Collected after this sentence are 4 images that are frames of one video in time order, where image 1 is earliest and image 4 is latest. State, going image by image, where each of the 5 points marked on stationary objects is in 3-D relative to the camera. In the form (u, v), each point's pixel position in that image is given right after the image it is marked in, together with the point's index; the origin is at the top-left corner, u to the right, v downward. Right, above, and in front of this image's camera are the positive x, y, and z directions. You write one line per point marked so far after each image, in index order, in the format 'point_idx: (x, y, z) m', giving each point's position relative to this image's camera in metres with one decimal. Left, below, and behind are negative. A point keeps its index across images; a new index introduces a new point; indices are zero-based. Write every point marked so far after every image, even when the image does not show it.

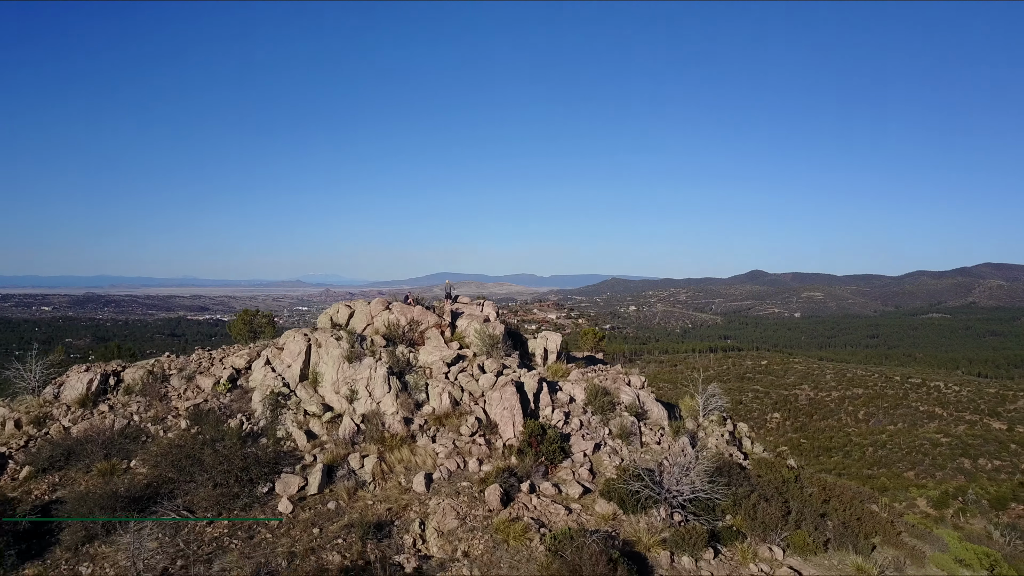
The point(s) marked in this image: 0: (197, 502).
0: (-4.9, -3.3, +7.6) m
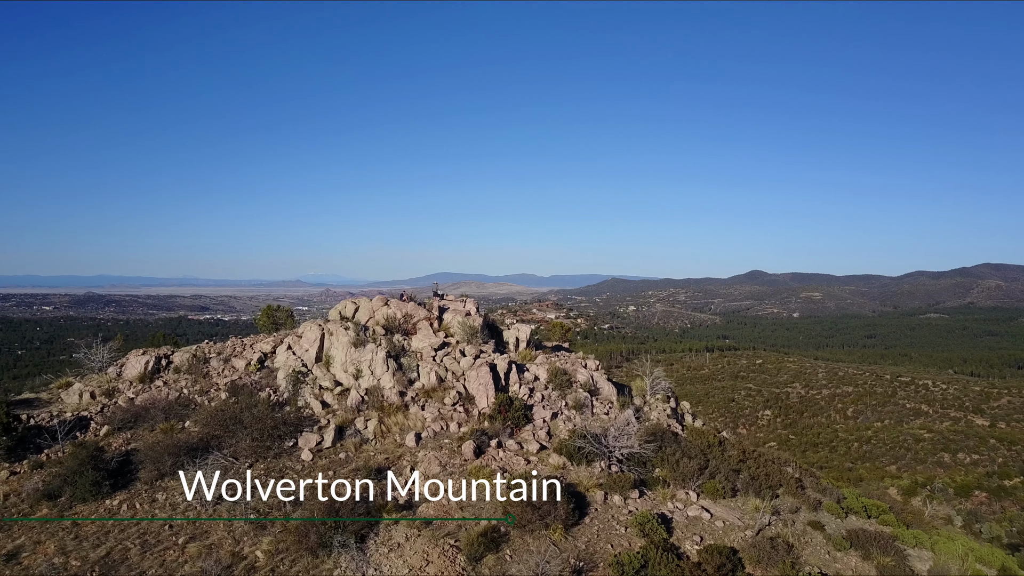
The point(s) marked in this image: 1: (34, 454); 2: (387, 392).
0: (-5.6, -3.3, +9.8) m
1: (-9.4, -3.2, +9.5) m
2: (-3.0, -2.4, +11.3) m
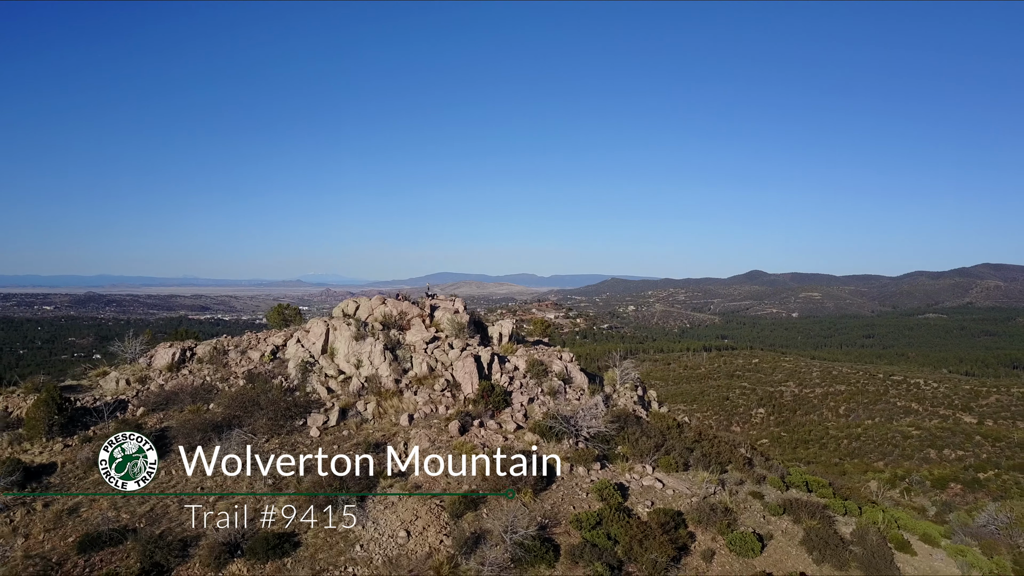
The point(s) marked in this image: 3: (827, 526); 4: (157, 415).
0: (-6.1, -3.3, +11.4) m
1: (-9.9, -3.3, +11.1) m
2: (-3.4, -2.4, +12.9) m
3: (+7.5, -5.7, +11.5) m
4: (-8.6, -3.1, +11.7) m
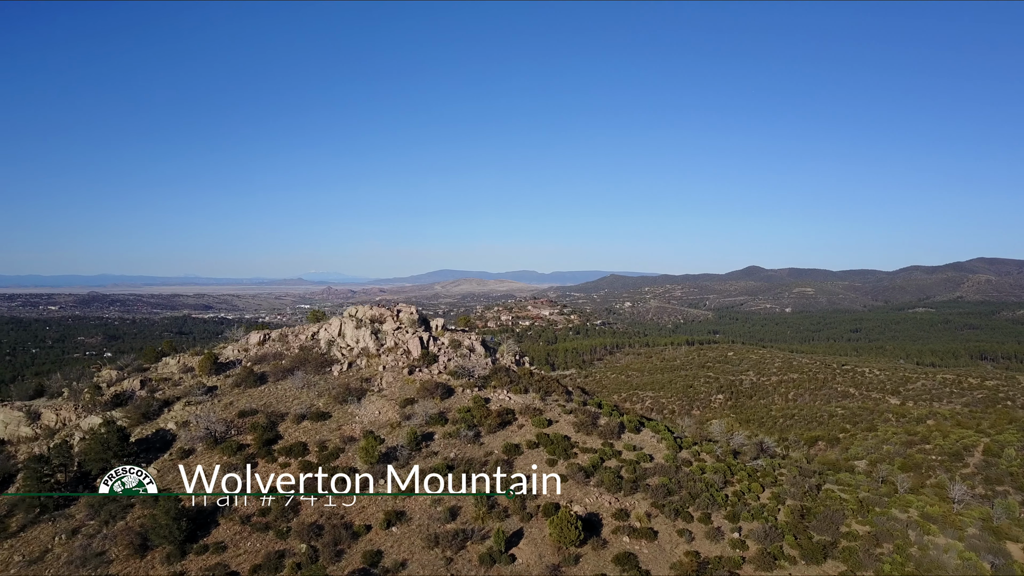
0: (-9.8, -4.0, +23.1) m
1: (-13.6, -4.0, +22.7) m
2: (-7.2, -3.1, +24.6) m
3: (+3.8, -6.3, +23.2) m
4: (-12.4, -3.8, +23.3) m
